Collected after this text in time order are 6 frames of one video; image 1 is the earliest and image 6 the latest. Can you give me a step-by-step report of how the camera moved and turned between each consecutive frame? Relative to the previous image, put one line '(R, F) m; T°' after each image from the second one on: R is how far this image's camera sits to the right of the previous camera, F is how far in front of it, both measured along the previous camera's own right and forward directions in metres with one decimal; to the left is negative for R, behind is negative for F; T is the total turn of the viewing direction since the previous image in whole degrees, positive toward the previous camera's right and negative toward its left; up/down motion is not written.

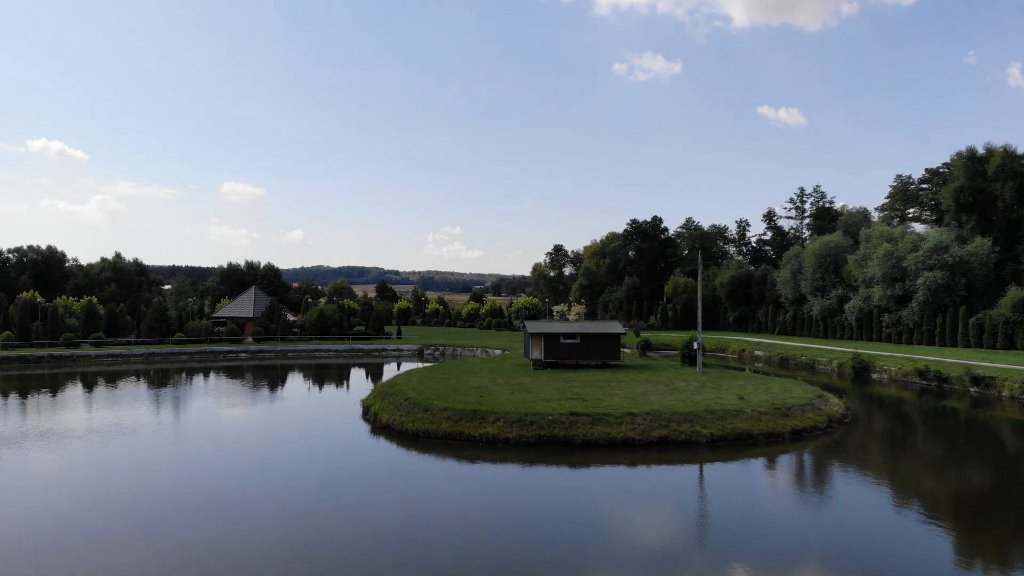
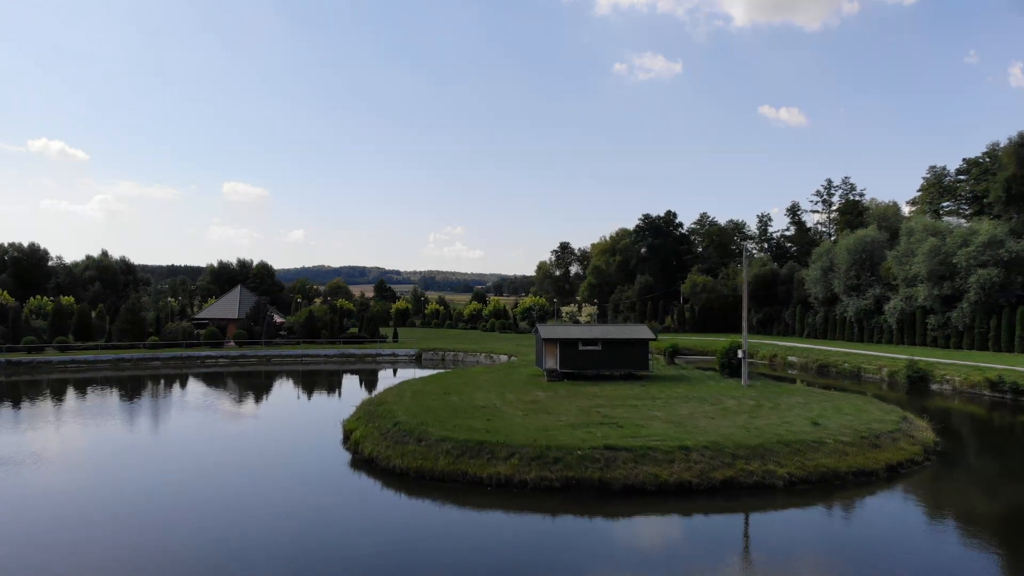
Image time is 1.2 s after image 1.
(-0.4, +3.9) m; 0°
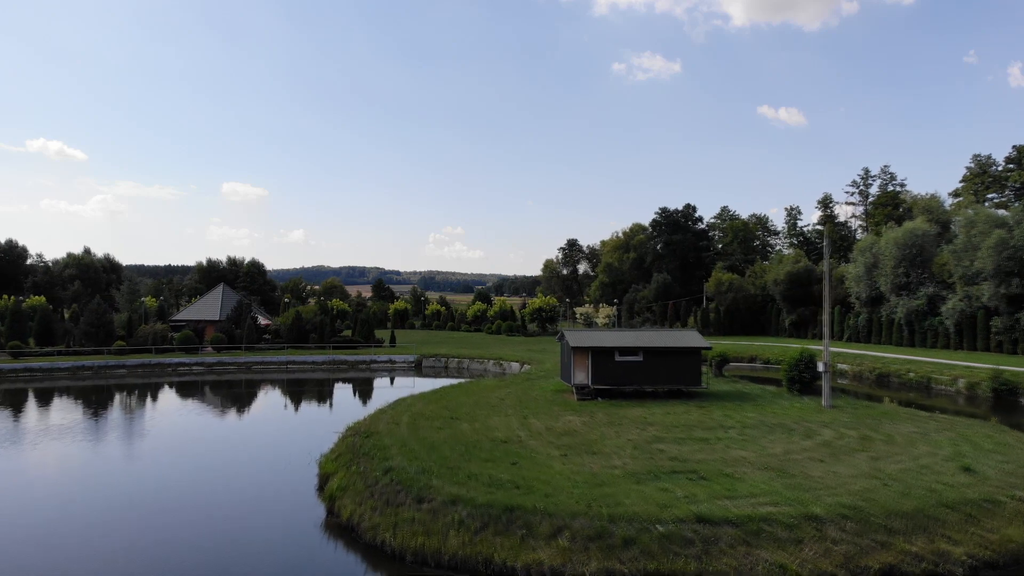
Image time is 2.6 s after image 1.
(-0.7, +4.3) m; 0°
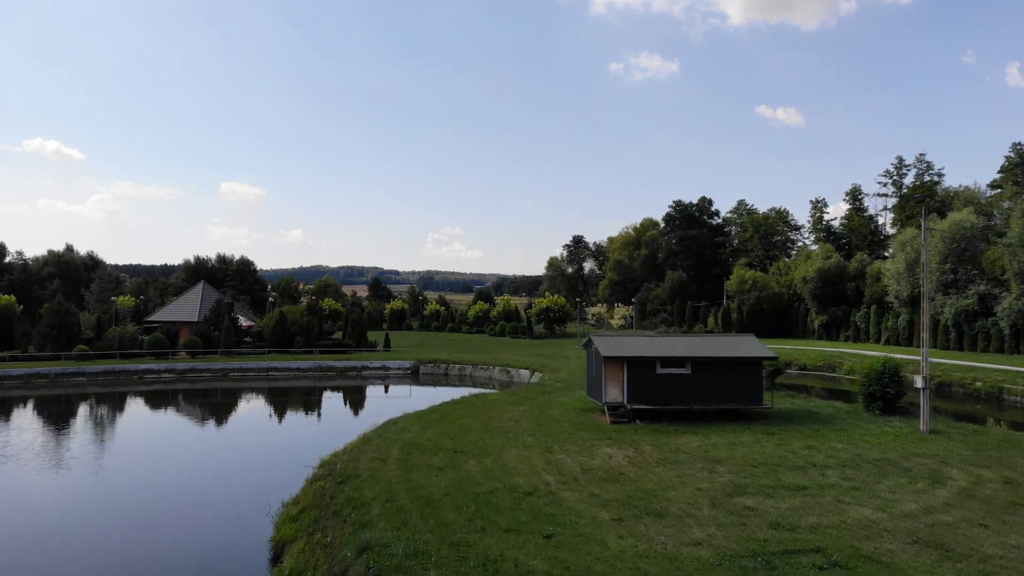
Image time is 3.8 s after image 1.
(-0.4, +3.6) m; 0°
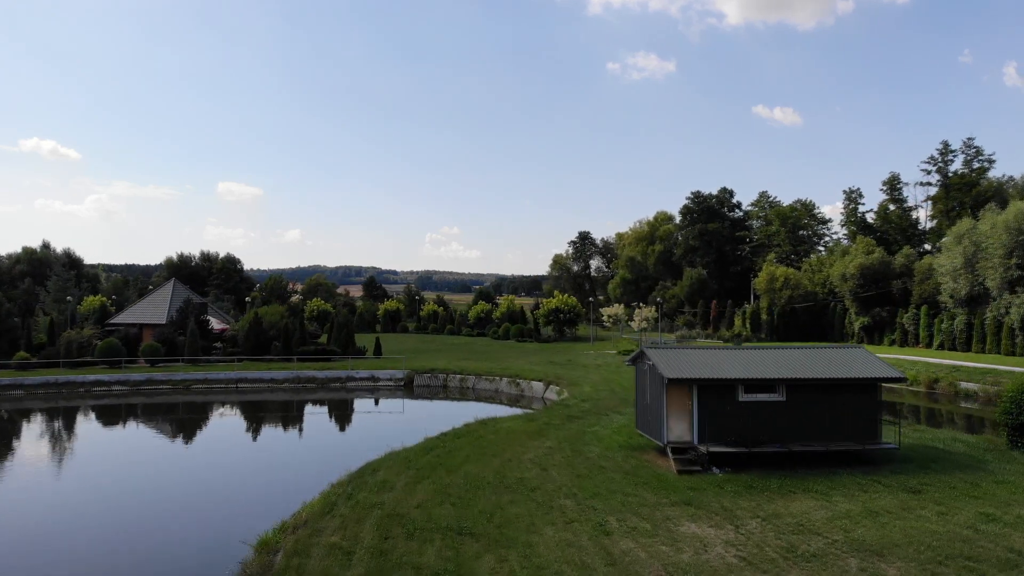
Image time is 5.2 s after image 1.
(-0.5, +4.2) m; 0°
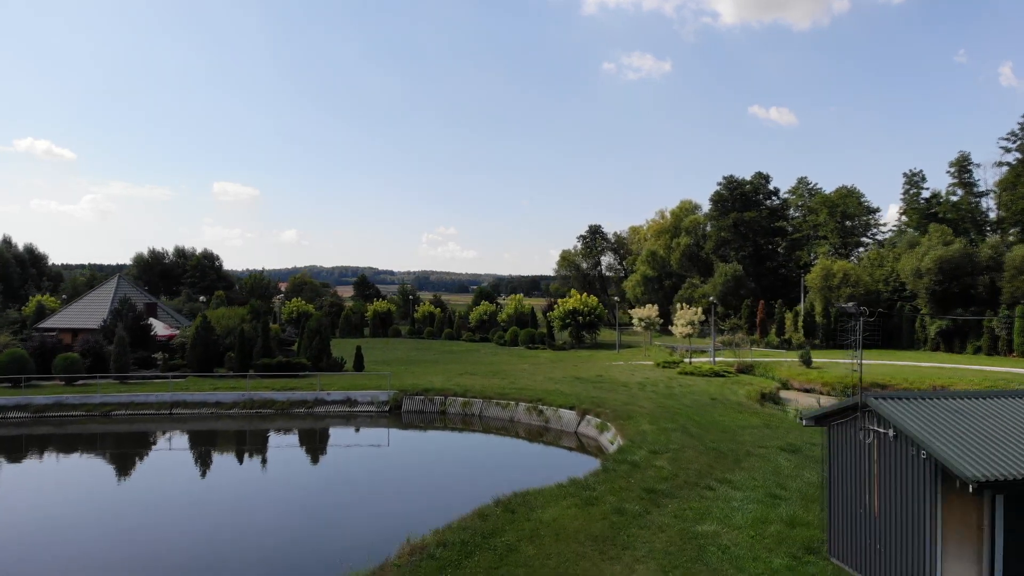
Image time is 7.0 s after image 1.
(-0.7, +5.9) m; 0°
